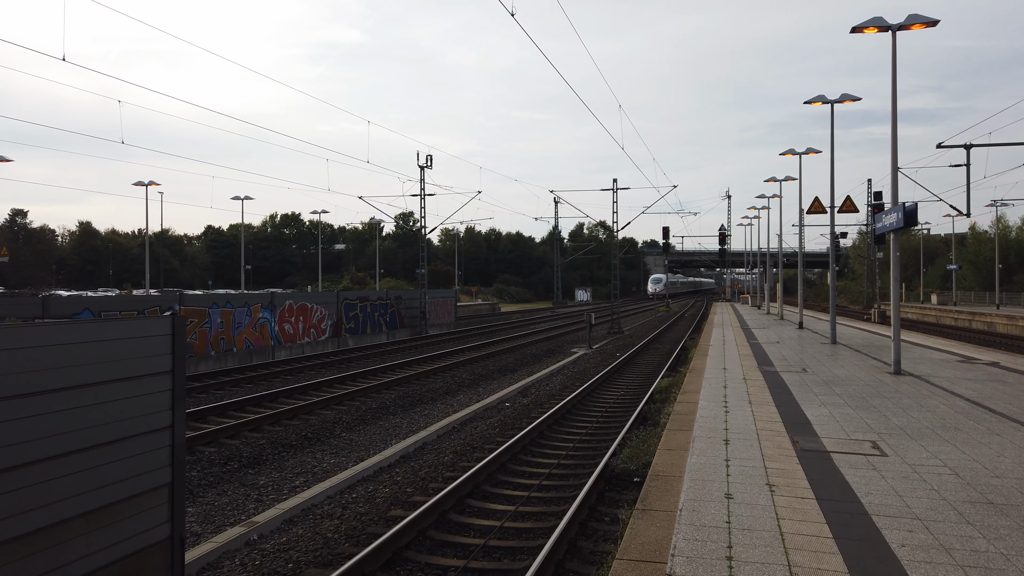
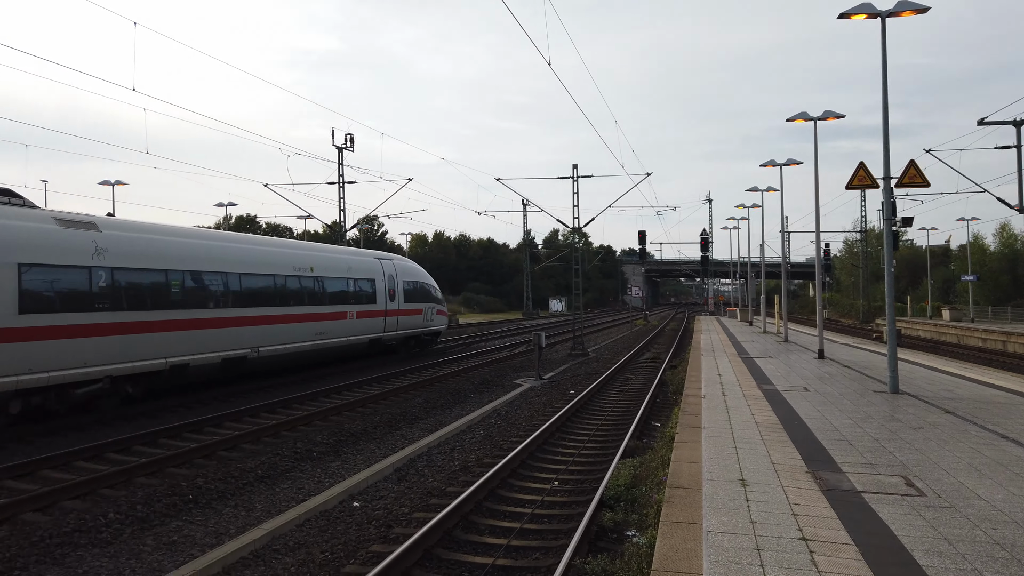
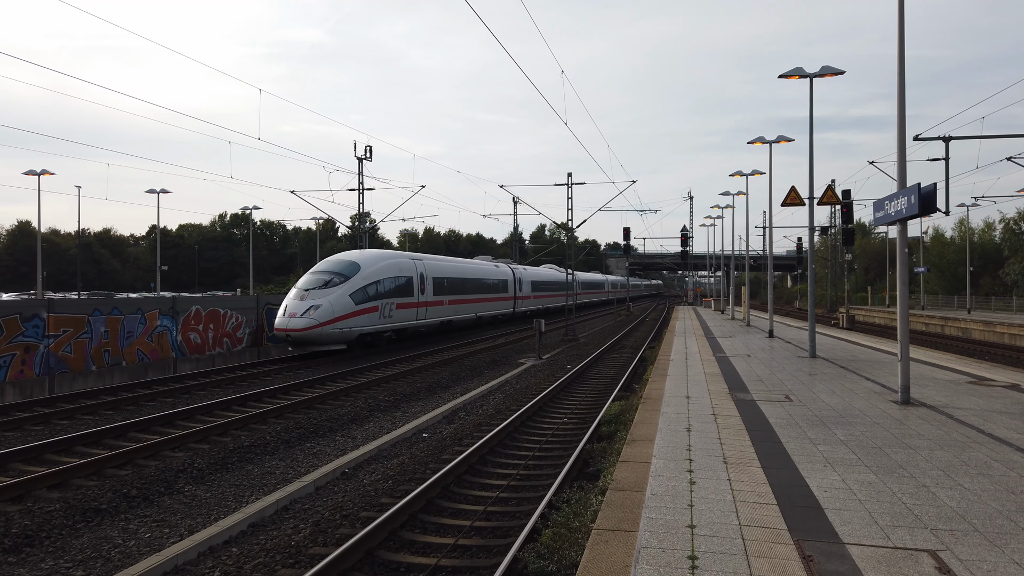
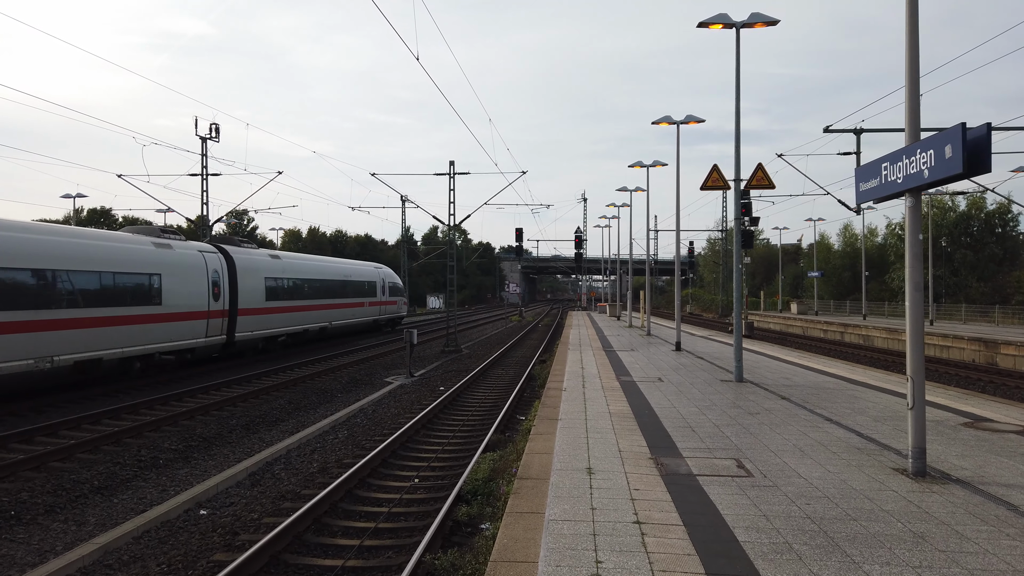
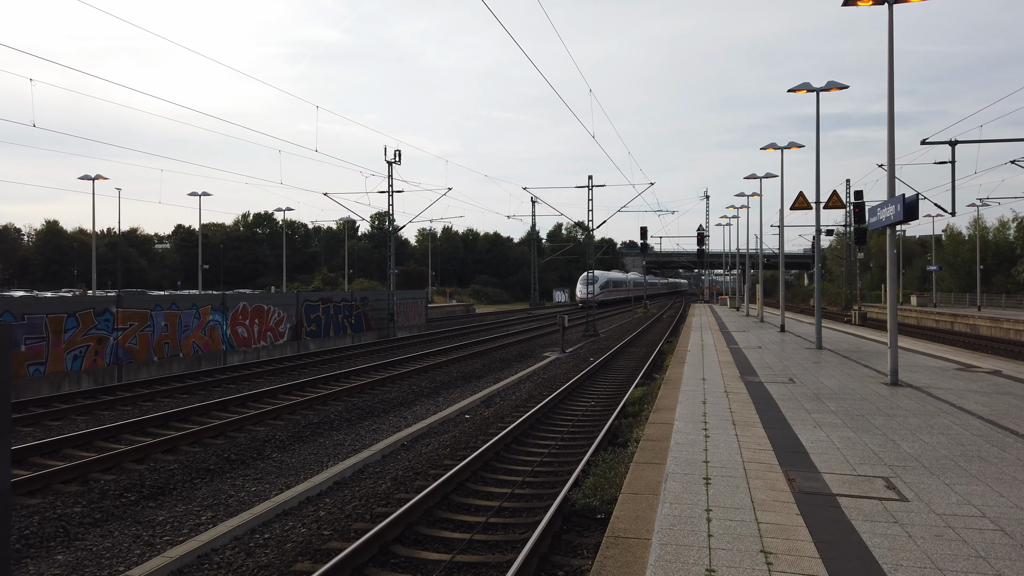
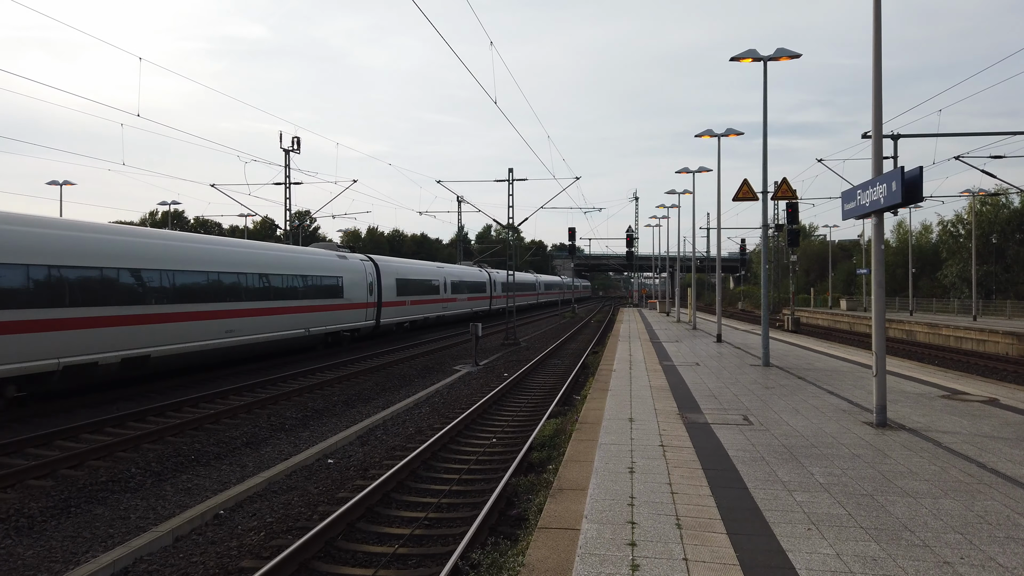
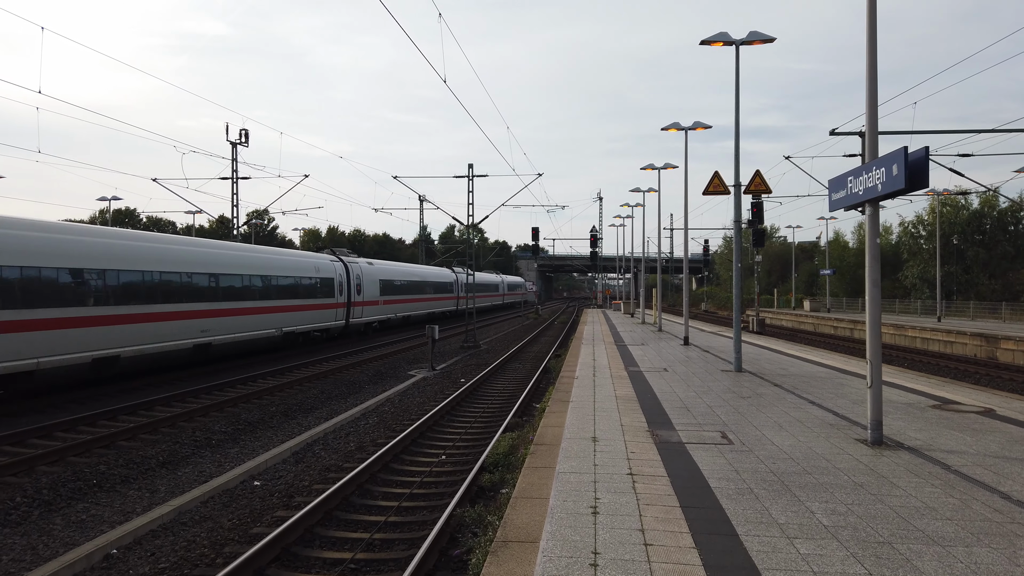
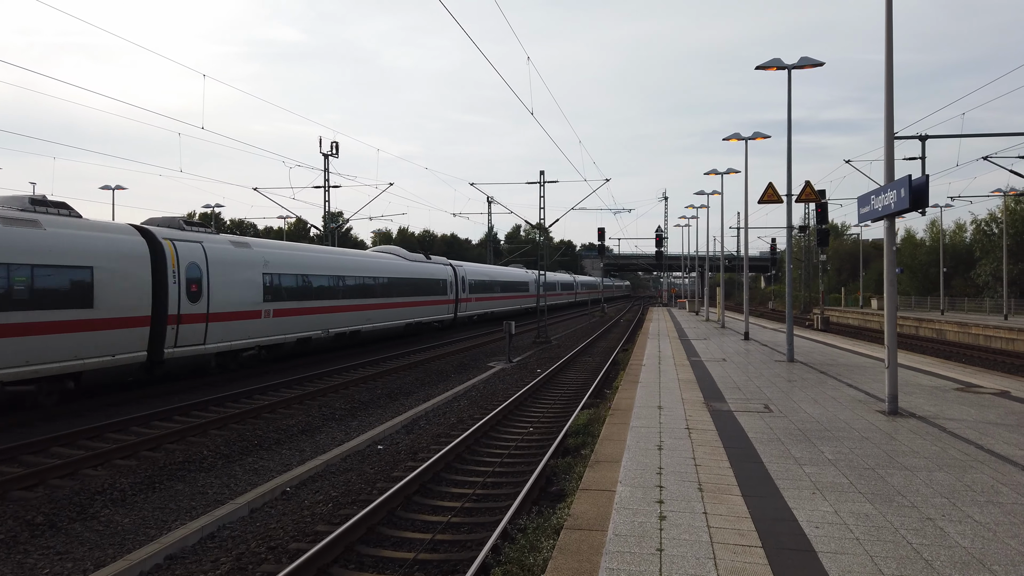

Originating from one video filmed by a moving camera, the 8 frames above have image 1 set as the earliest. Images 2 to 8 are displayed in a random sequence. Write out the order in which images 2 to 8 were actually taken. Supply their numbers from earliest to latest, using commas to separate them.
5, 3, 8, 6, 7, 4, 2
